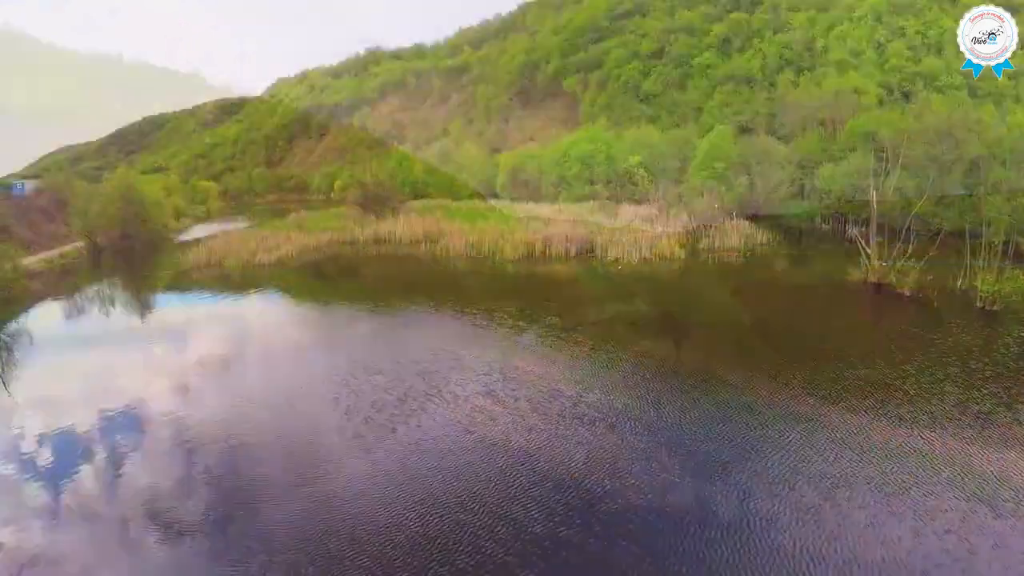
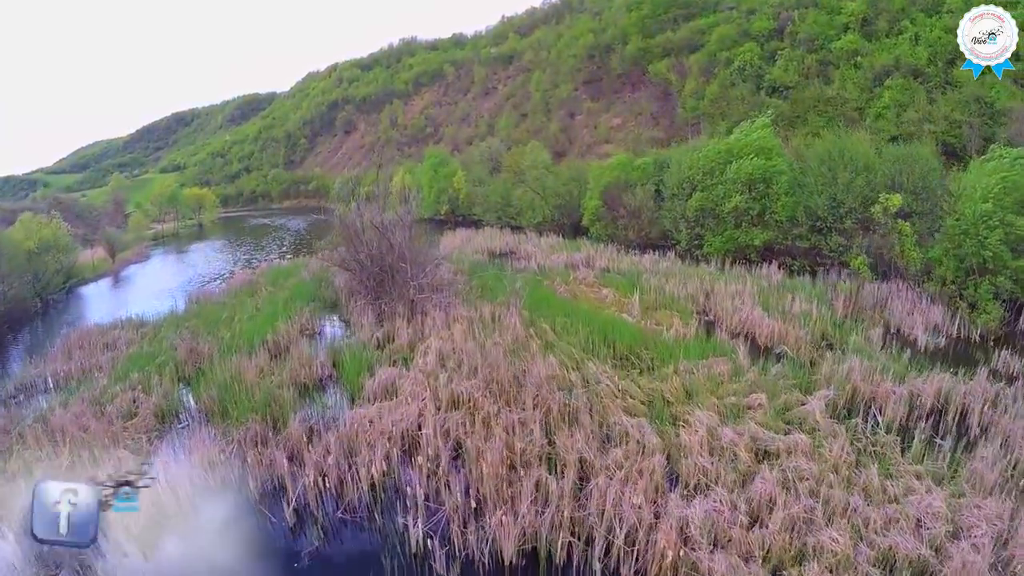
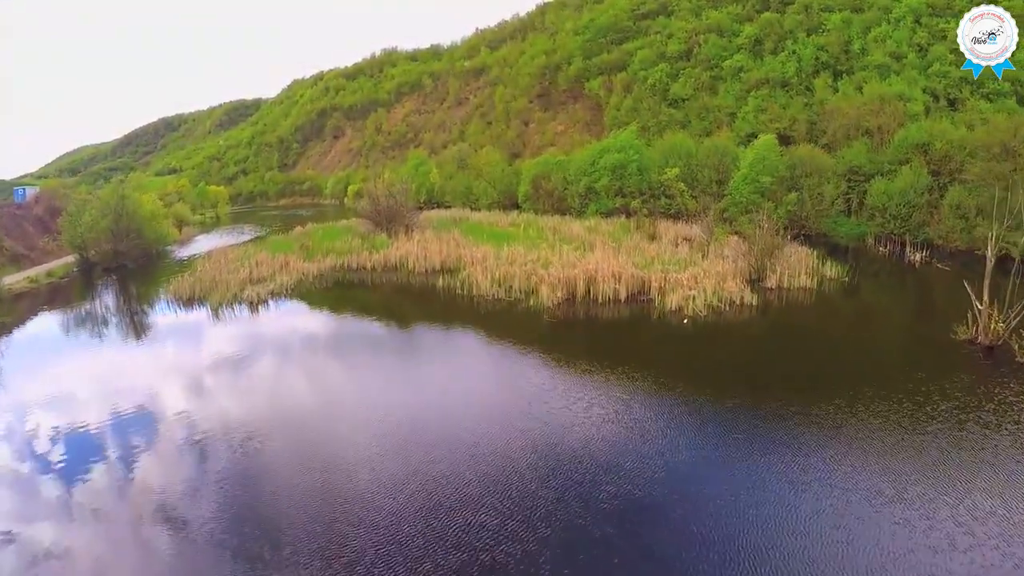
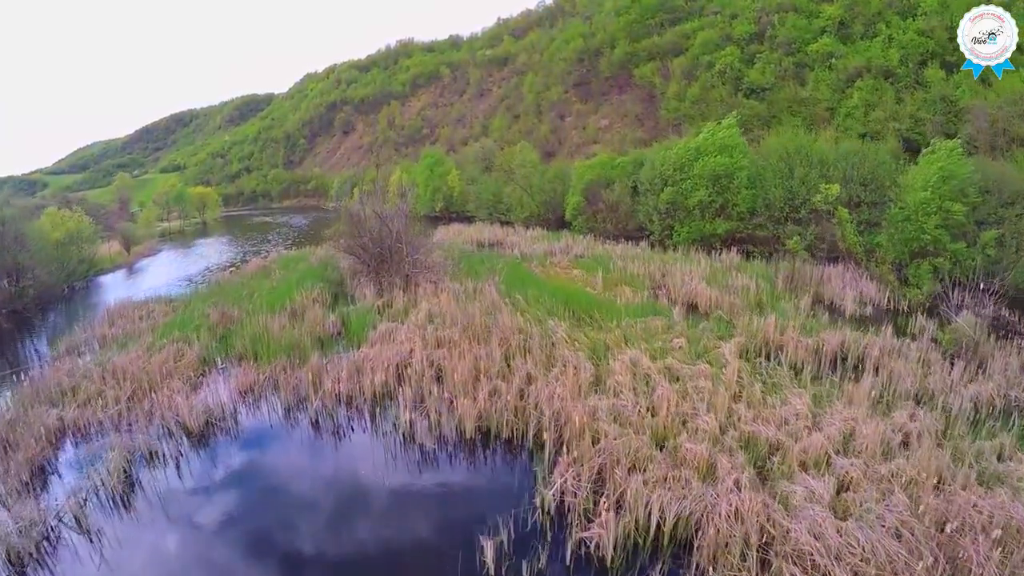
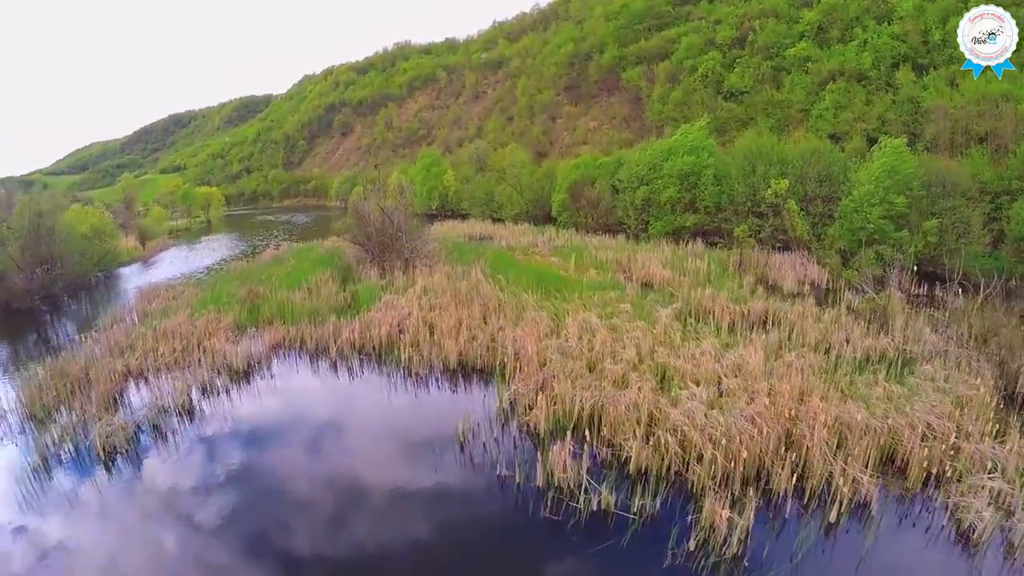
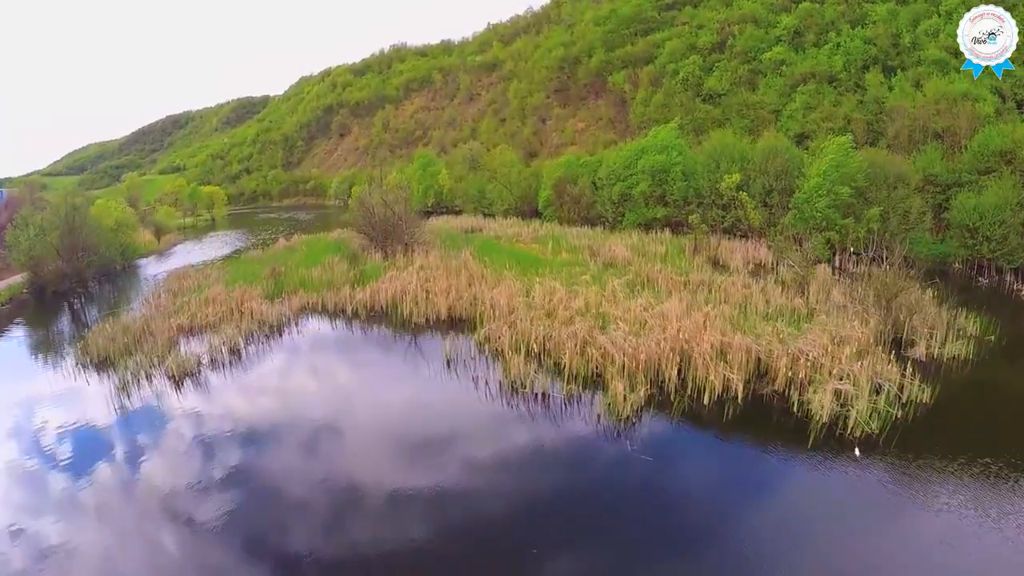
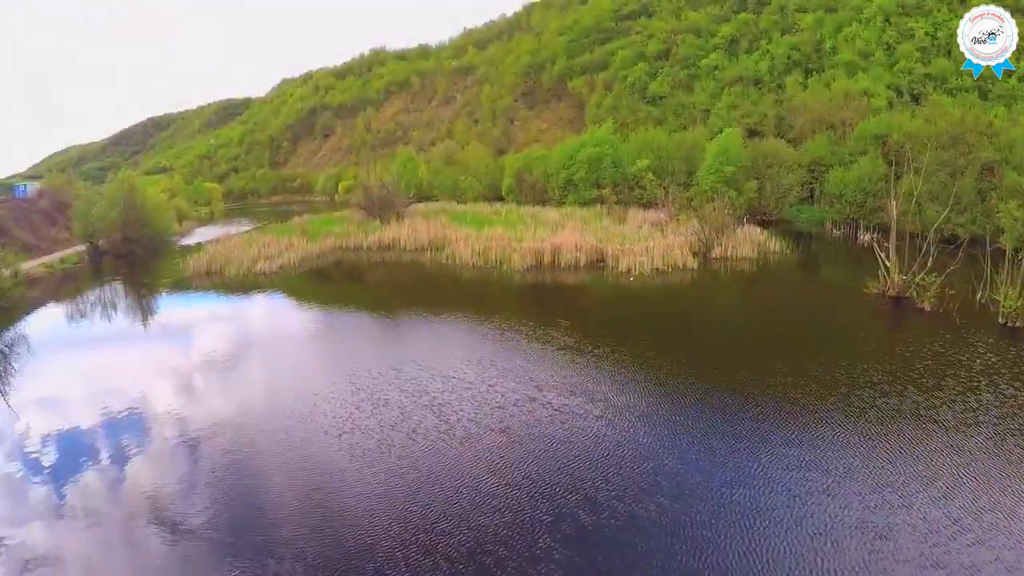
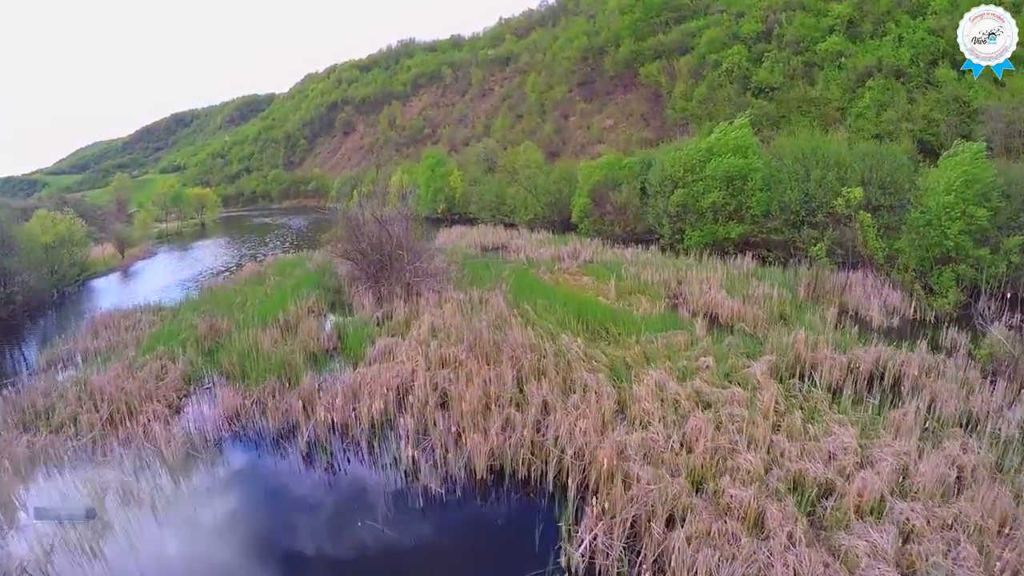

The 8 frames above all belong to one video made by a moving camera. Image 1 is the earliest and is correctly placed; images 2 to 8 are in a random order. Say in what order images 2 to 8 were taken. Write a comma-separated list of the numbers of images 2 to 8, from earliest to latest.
7, 3, 6, 5, 4, 8, 2
